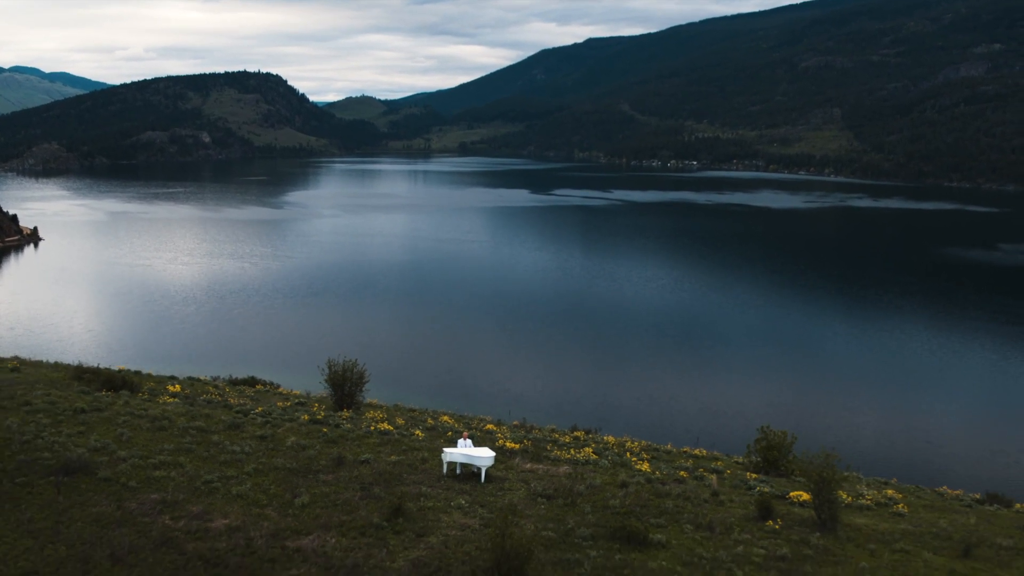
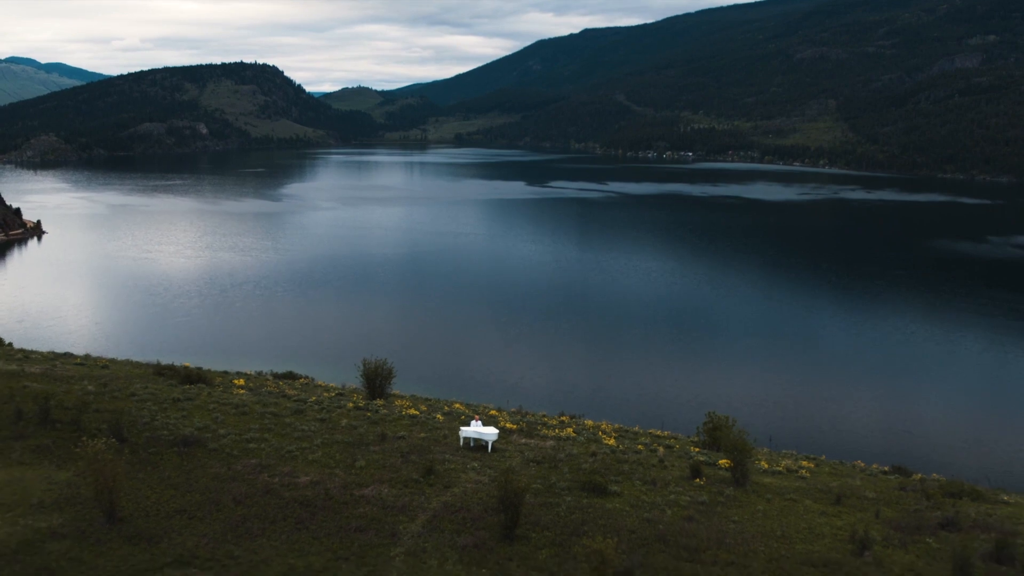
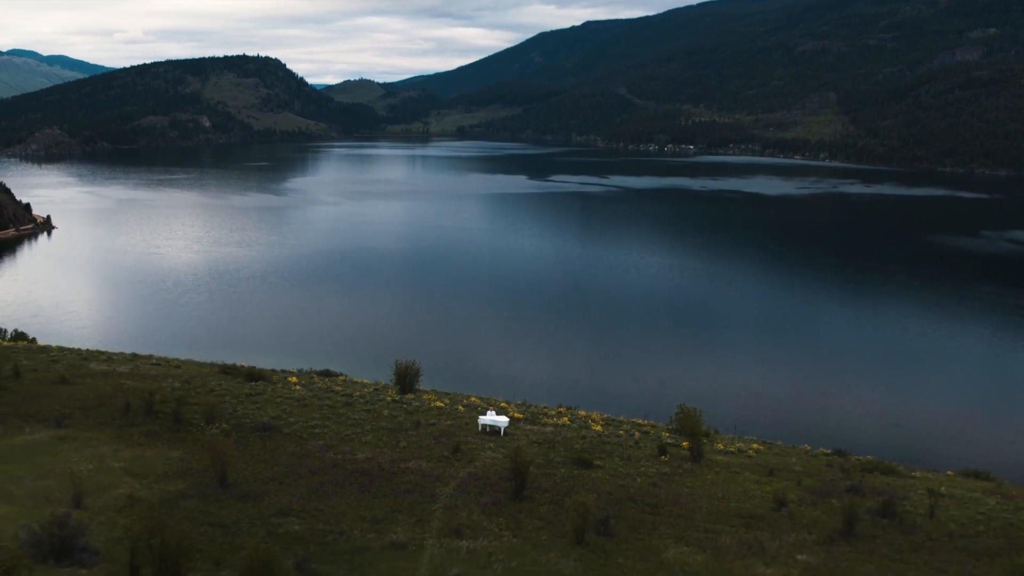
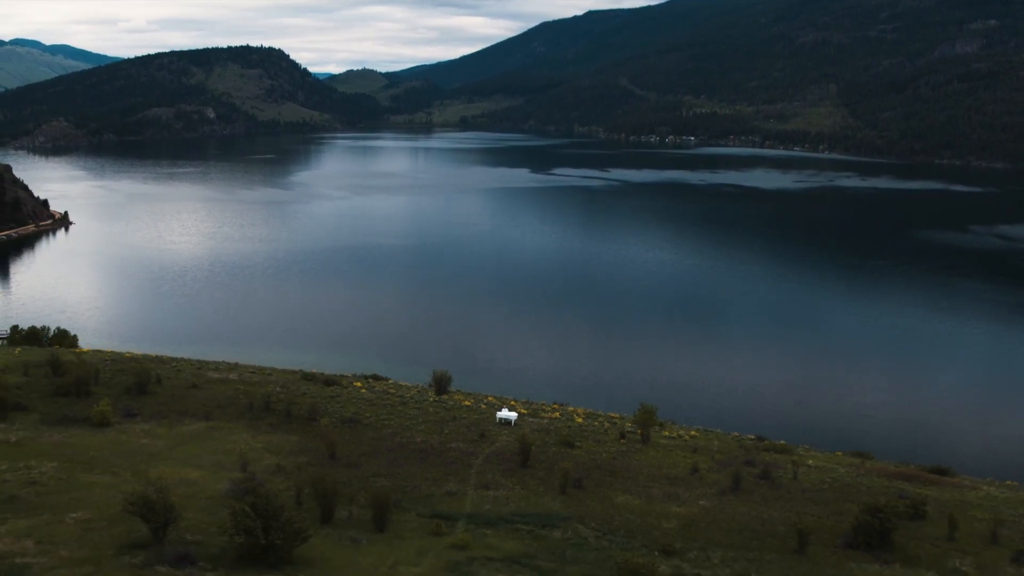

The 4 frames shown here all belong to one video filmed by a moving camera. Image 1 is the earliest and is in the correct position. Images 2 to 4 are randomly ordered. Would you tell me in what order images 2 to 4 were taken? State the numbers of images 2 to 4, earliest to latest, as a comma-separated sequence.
2, 3, 4
